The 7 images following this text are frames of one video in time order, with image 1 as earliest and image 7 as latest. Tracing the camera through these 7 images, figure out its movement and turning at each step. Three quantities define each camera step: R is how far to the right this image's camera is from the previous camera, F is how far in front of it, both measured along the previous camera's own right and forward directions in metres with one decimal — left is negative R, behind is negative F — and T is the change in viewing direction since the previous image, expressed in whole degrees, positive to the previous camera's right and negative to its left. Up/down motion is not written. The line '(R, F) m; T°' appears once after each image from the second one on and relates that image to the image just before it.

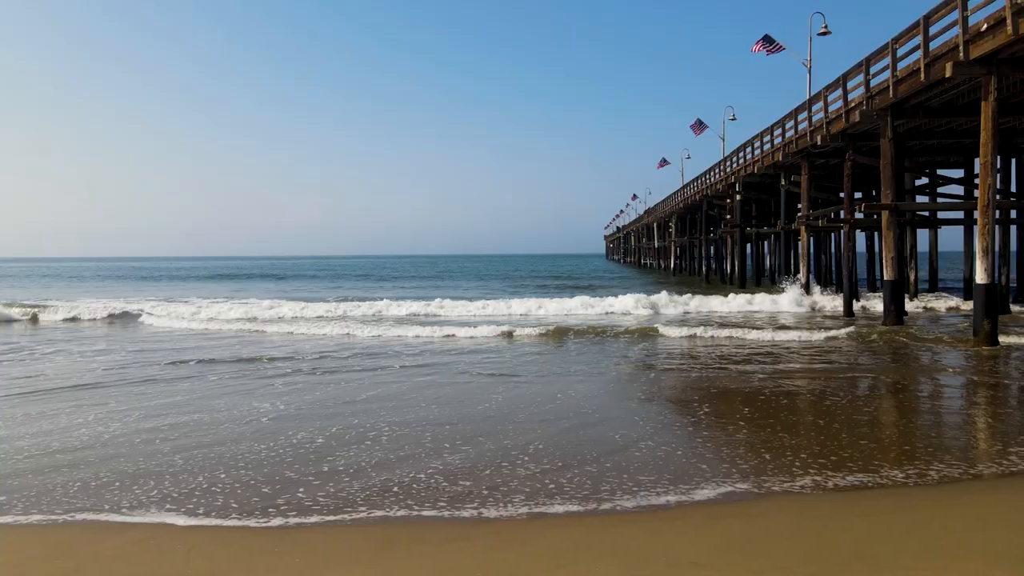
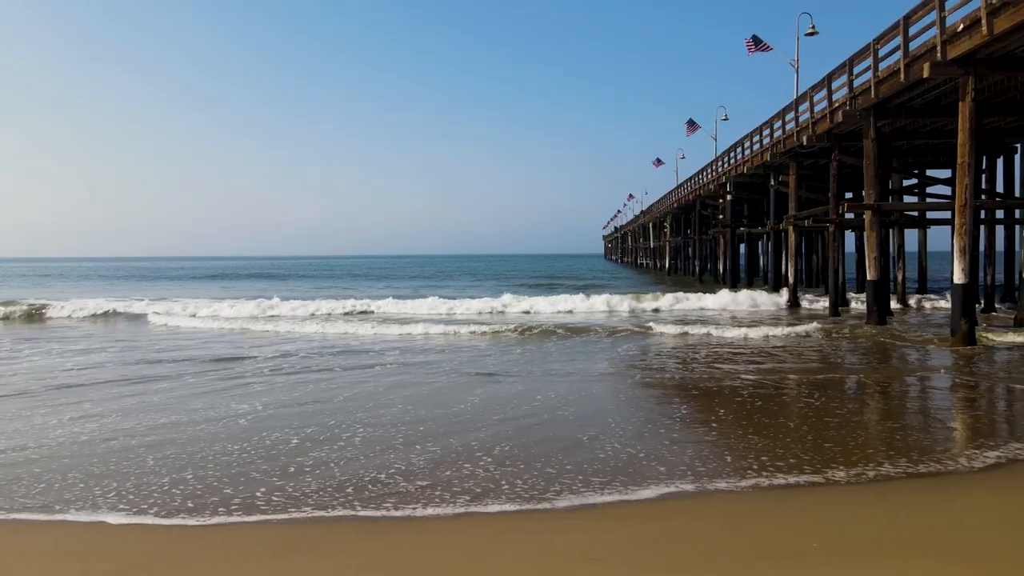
(+0.4, 0.0) m; 0°
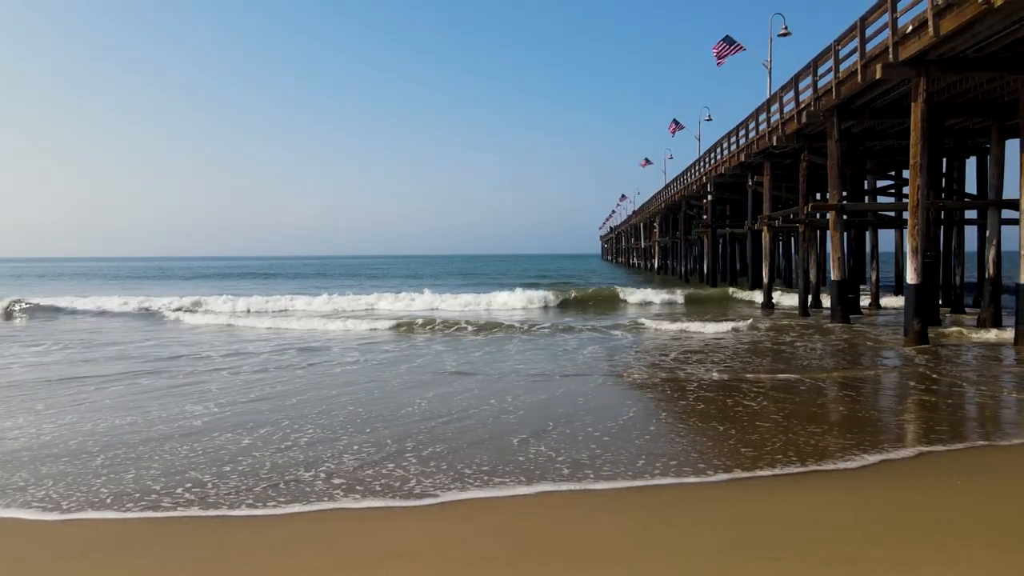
(+0.7, -0.1) m; -1°
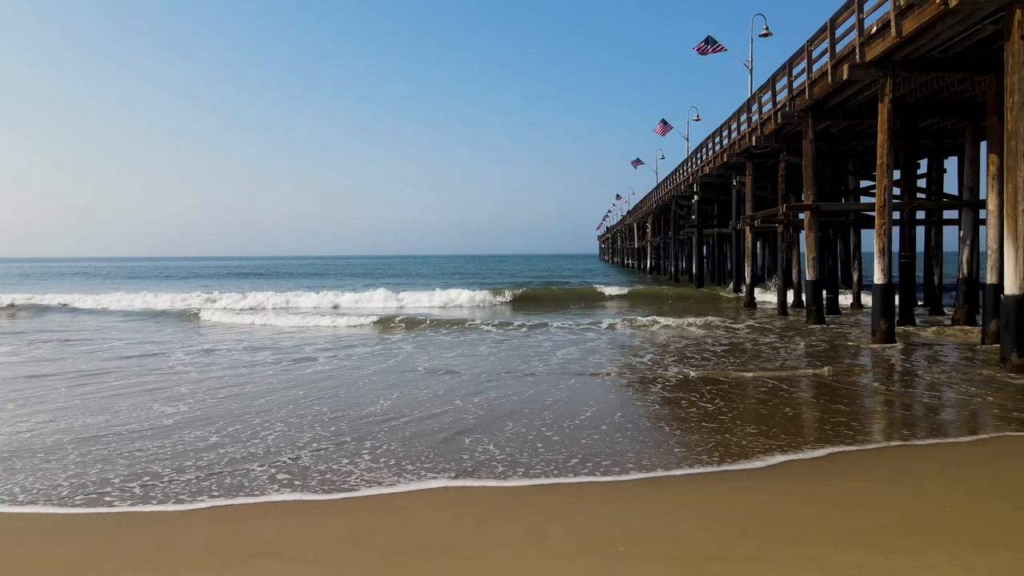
(+0.5, -0.1) m; 0°
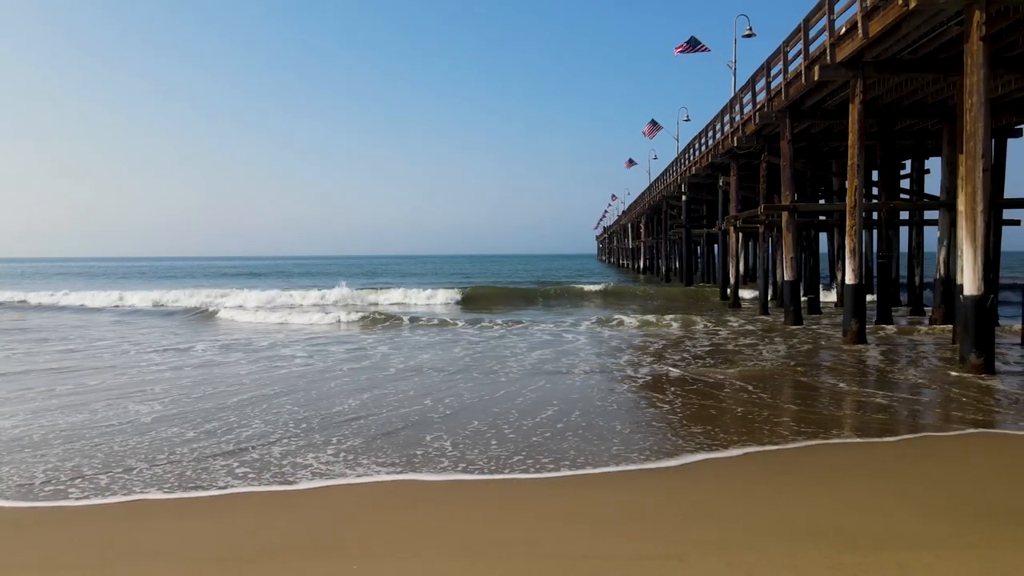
(+0.4, -0.1) m; 0°
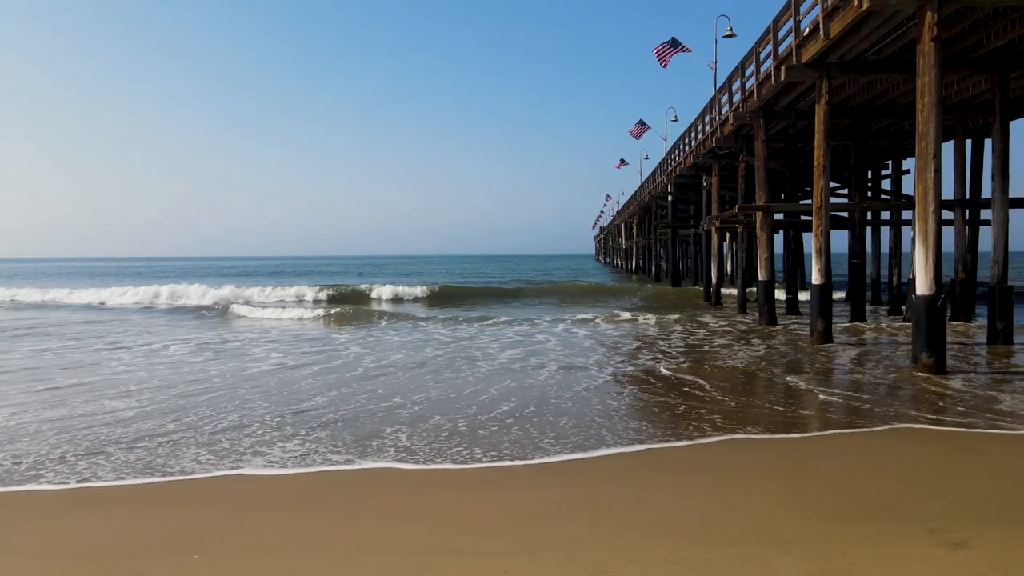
(+0.5, -0.1) m; 0°
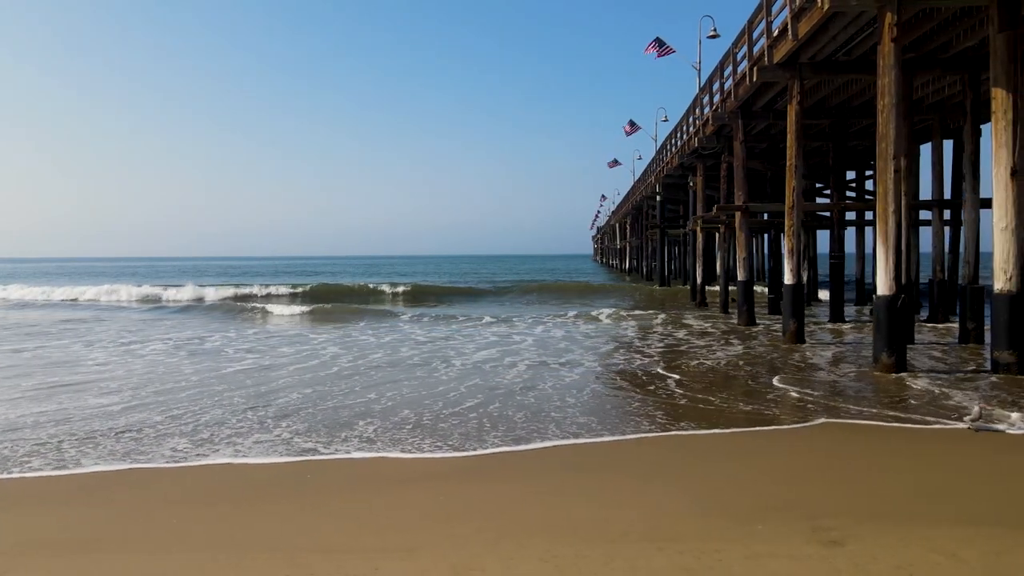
(+0.4, -0.1) m; 0°
